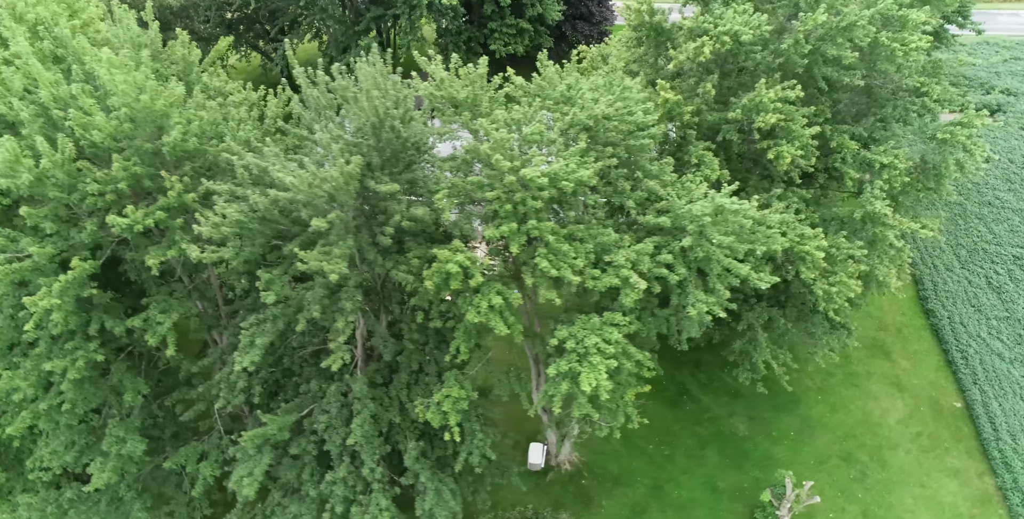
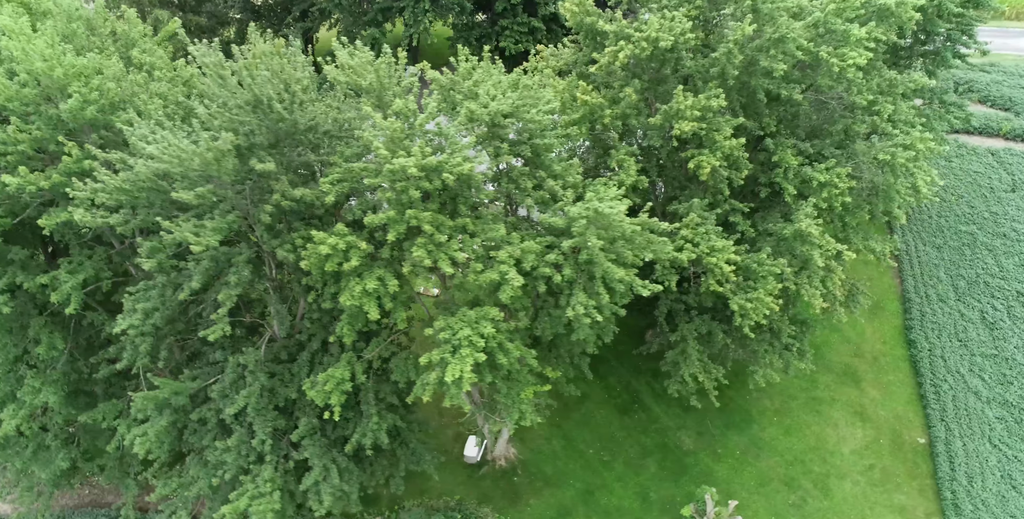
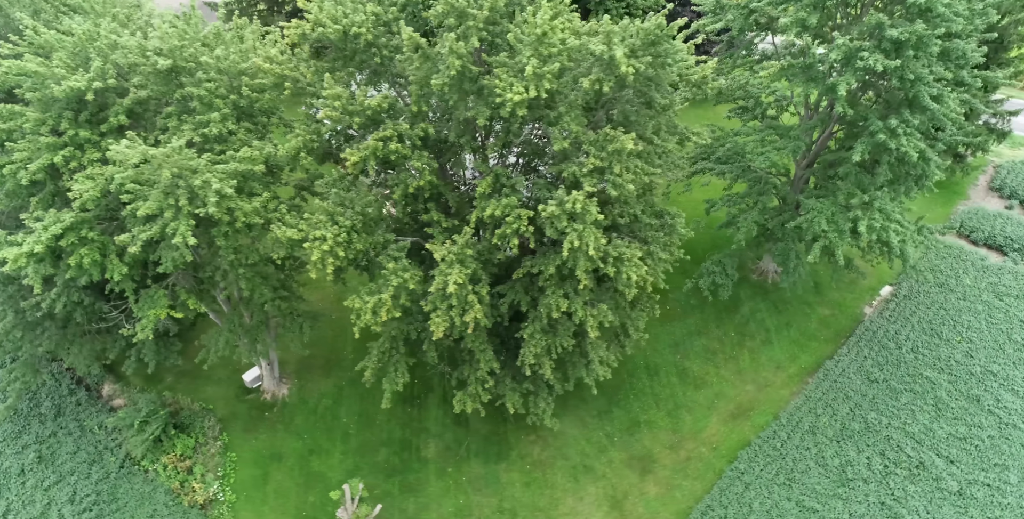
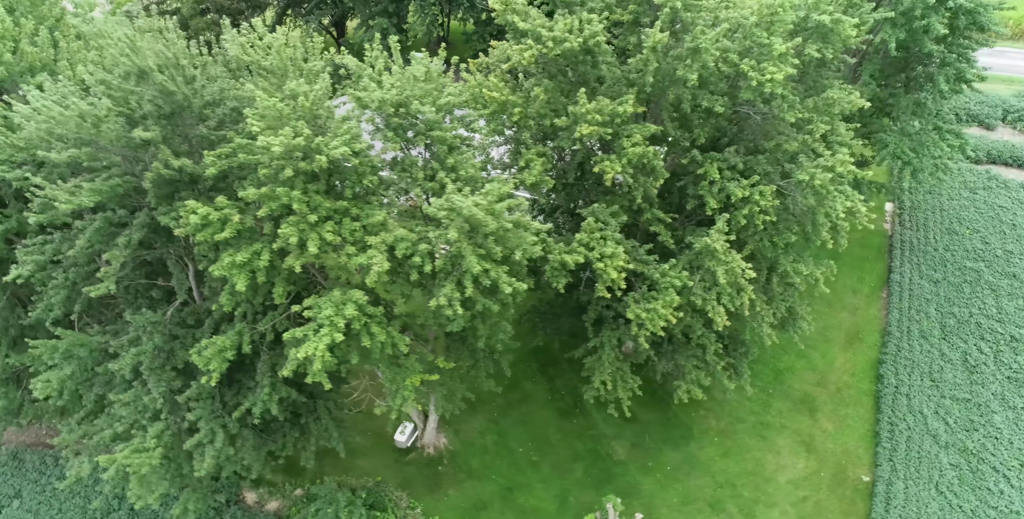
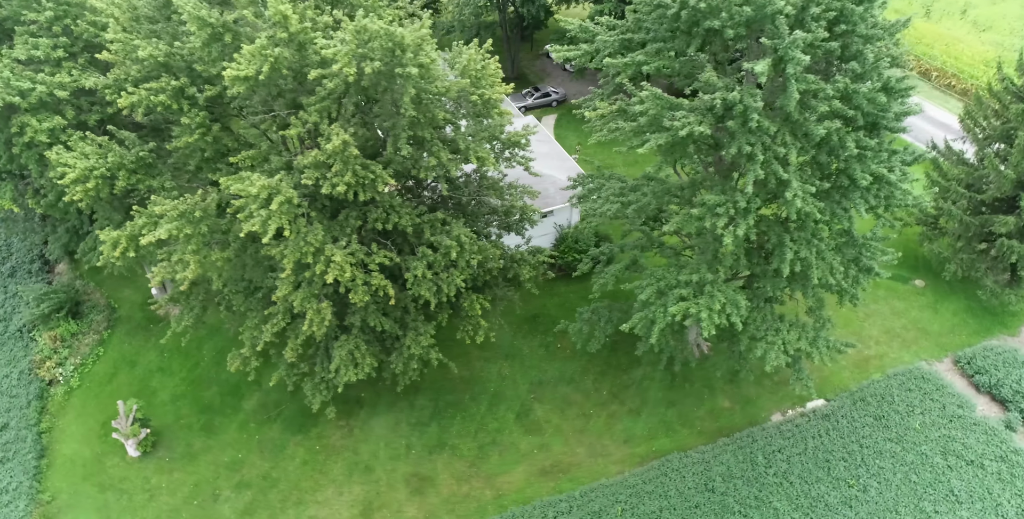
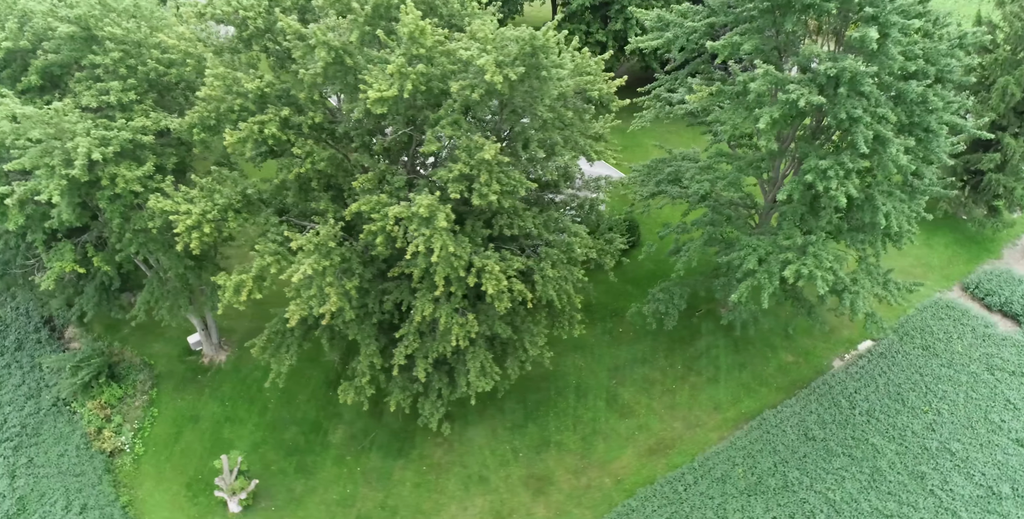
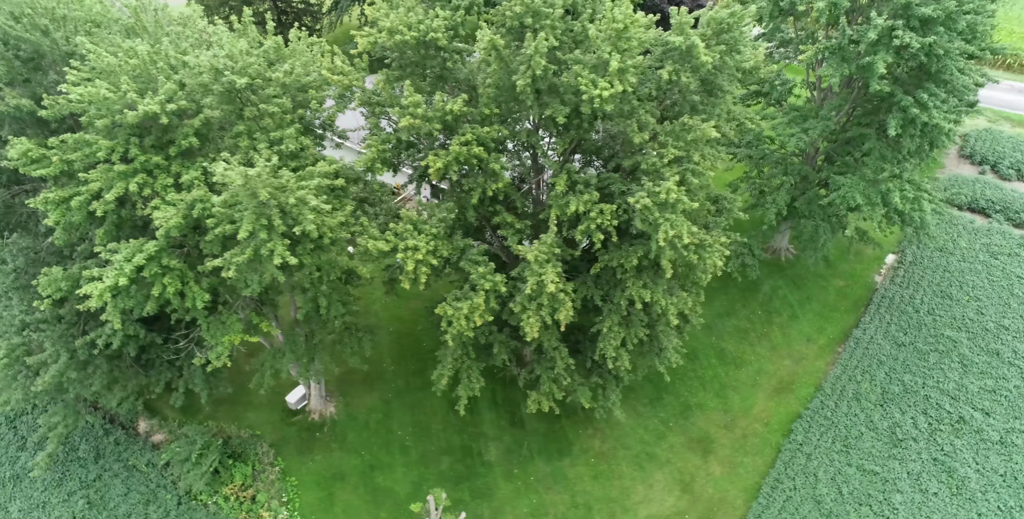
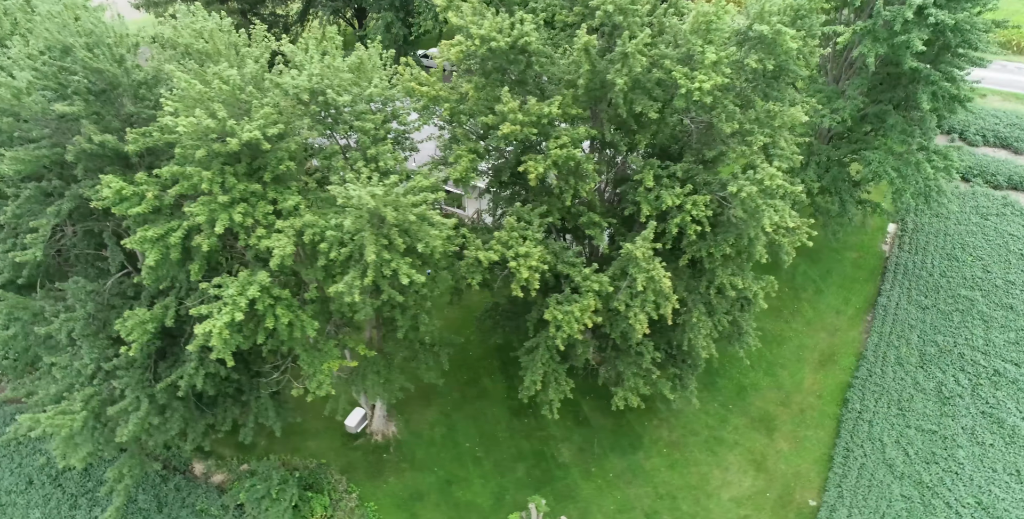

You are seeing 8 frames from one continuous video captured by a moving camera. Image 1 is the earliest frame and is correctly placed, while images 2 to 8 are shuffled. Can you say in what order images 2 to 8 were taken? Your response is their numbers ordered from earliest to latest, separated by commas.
2, 4, 8, 7, 3, 6, 5
